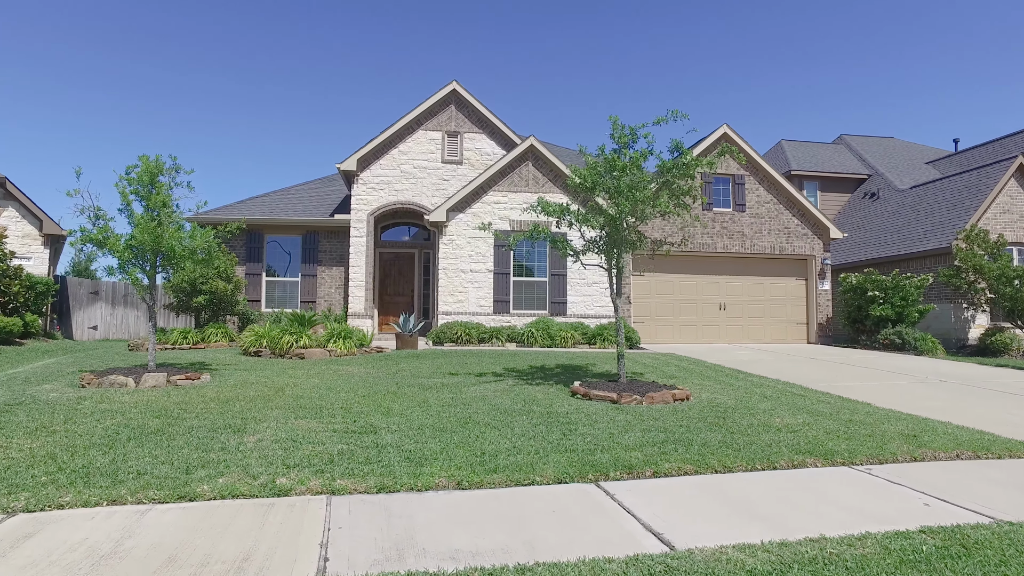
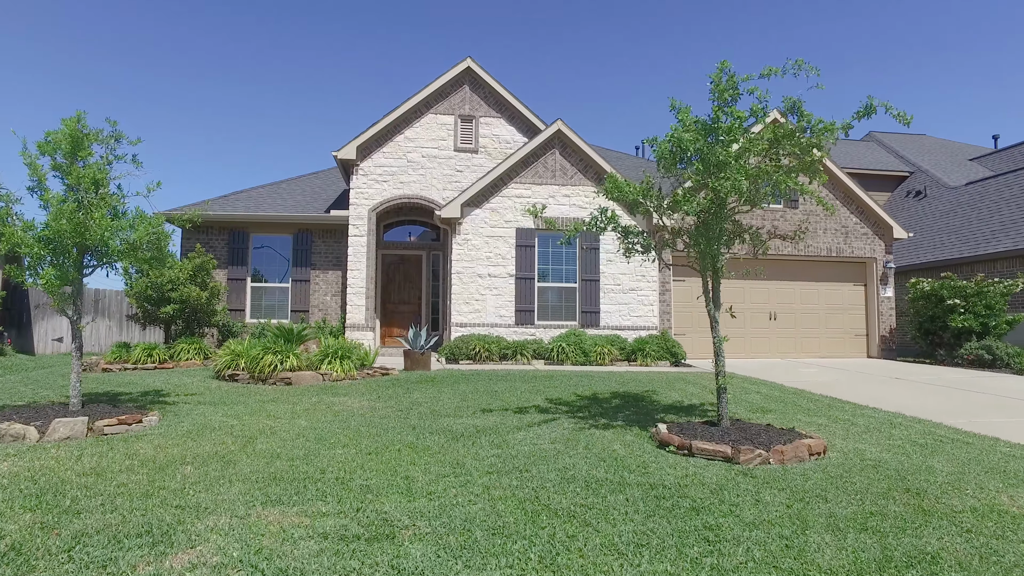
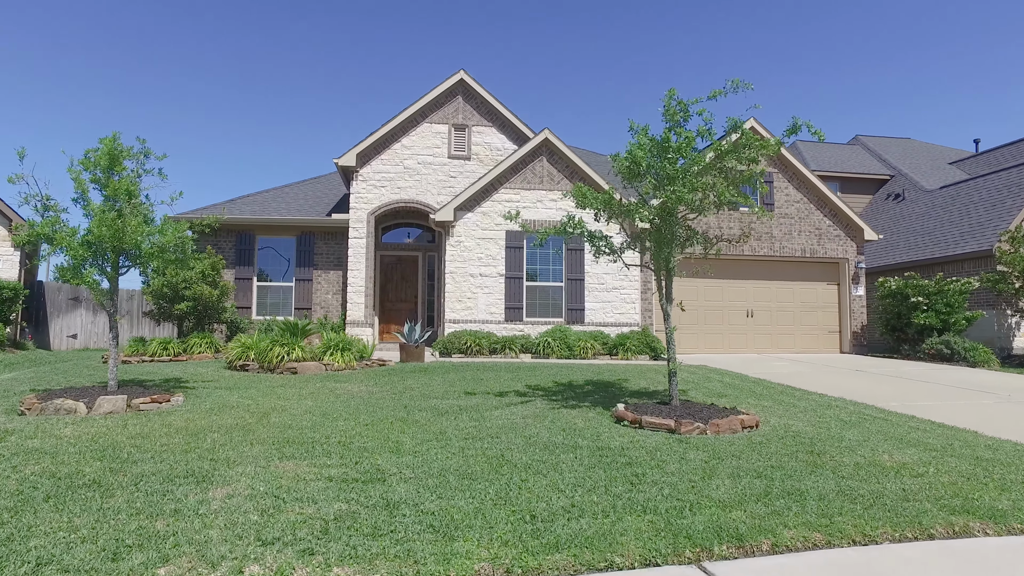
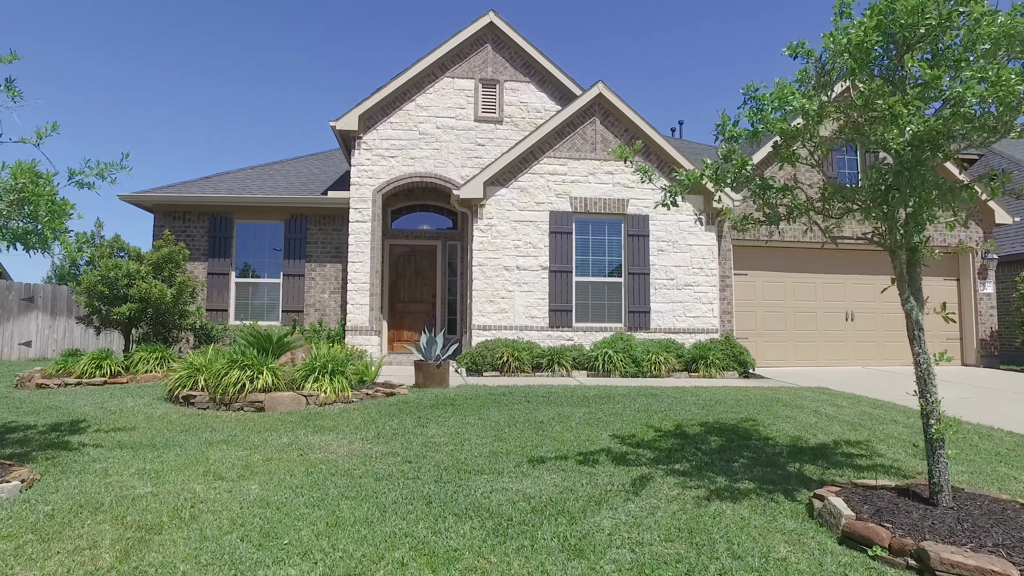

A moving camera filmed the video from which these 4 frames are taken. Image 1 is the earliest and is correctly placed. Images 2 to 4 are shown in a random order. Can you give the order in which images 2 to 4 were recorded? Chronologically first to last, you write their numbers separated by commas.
3, 2, 4
